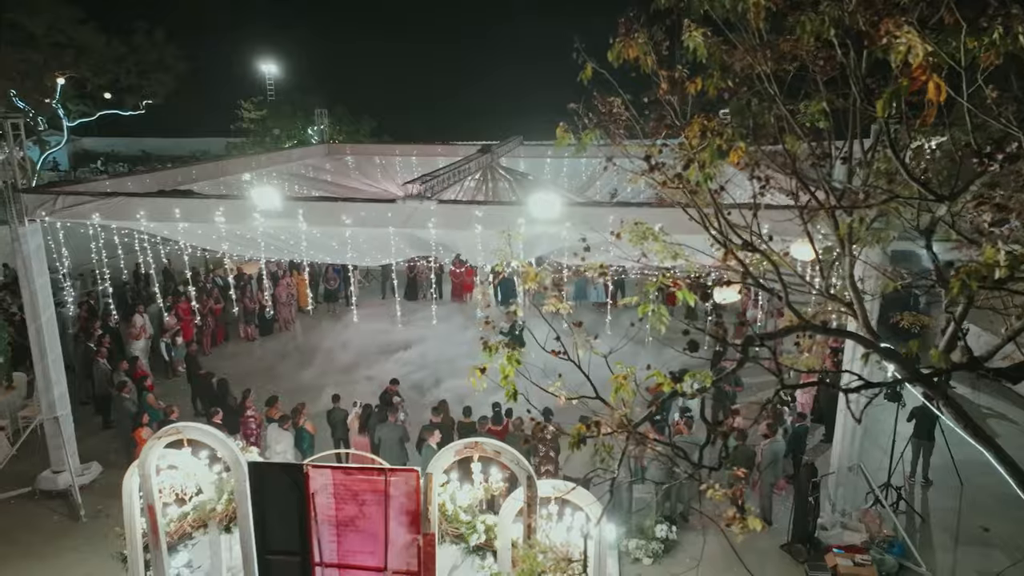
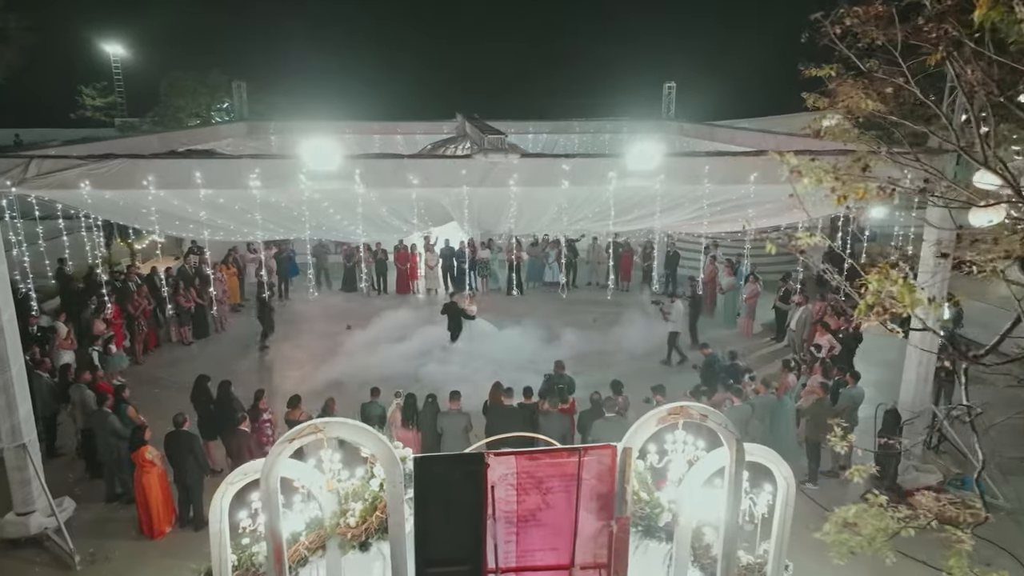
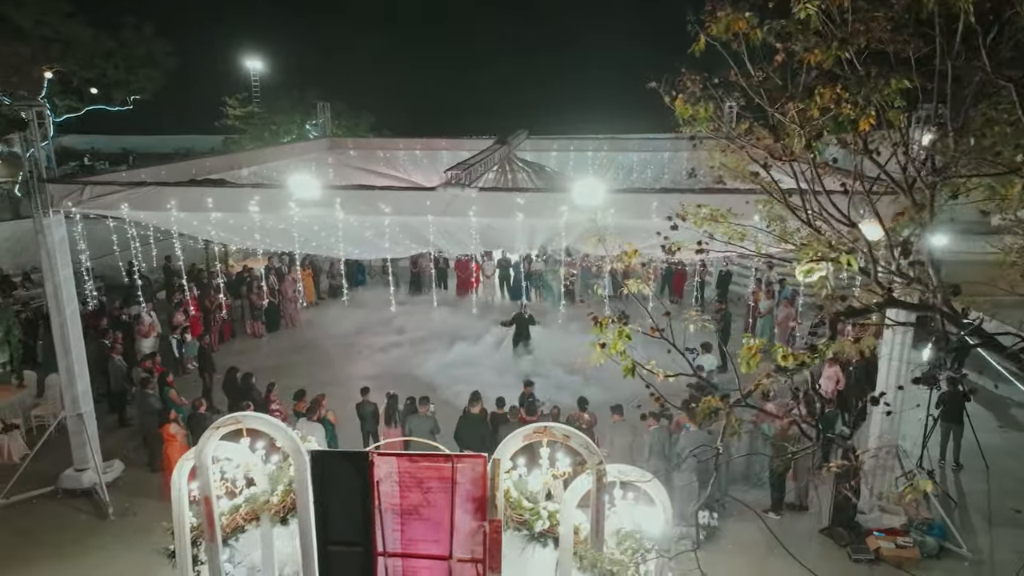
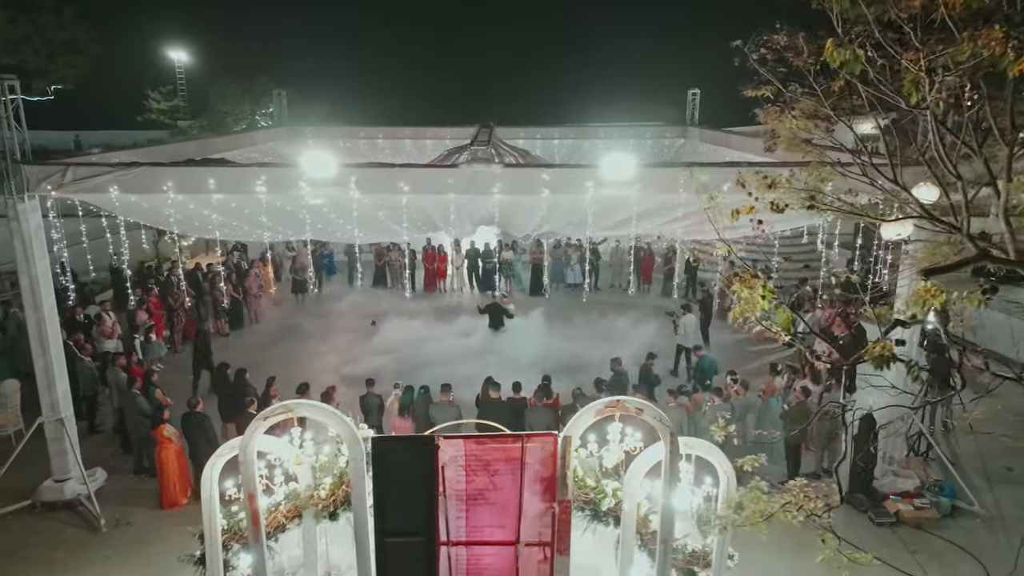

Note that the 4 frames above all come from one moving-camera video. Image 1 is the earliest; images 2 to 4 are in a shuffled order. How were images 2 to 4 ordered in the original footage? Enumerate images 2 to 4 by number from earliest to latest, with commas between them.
3, 4, 2
